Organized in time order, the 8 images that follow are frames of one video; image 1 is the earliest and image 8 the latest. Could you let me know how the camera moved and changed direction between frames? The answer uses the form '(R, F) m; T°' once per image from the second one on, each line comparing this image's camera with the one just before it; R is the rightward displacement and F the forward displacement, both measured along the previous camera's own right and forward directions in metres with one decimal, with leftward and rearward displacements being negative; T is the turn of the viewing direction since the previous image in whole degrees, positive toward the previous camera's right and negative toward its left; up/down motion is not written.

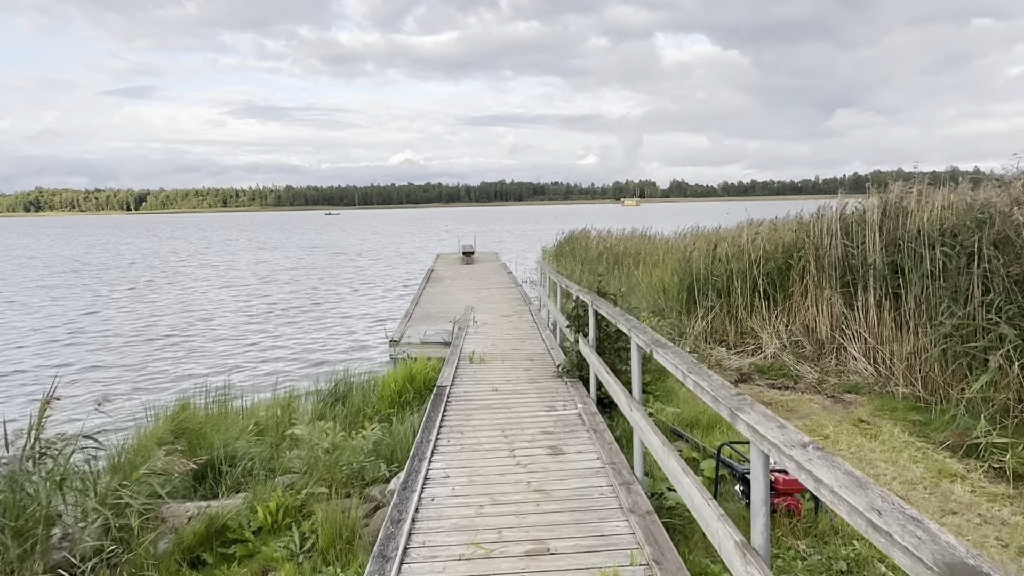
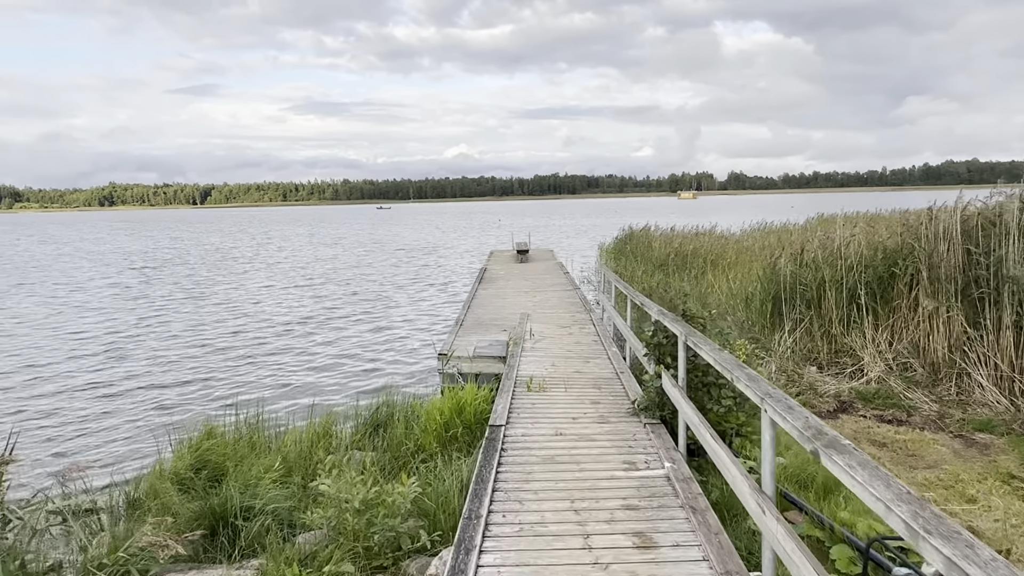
(-0.1, +0.8) m; -4°
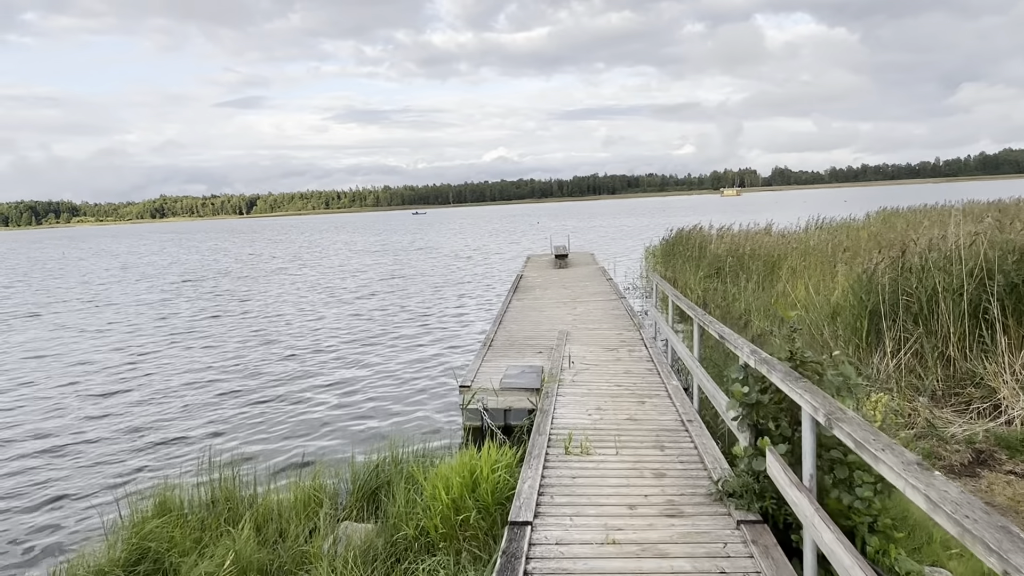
(+0.1, +1.2) m; -3°
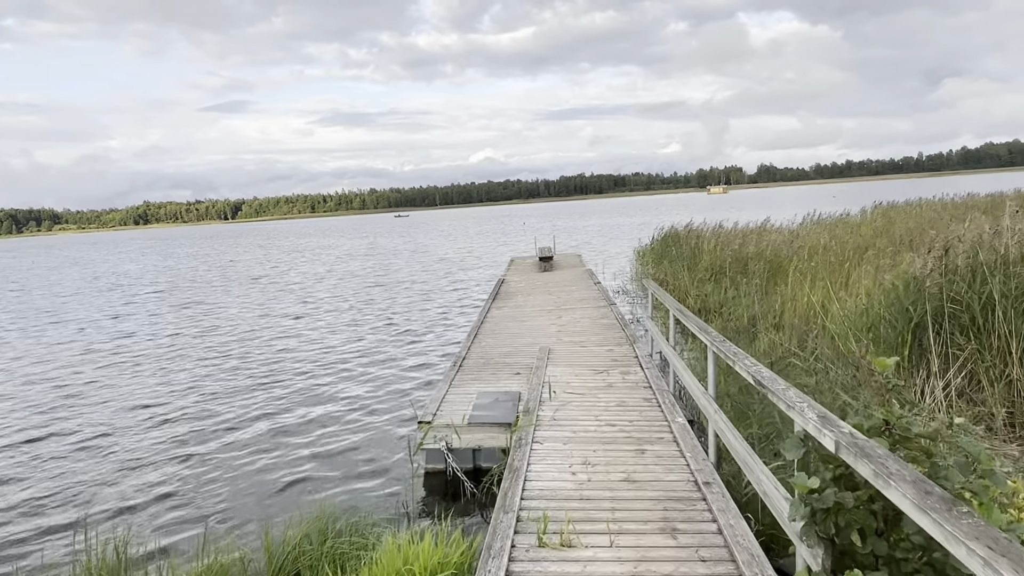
(+0.2, +1.0) m; +1°
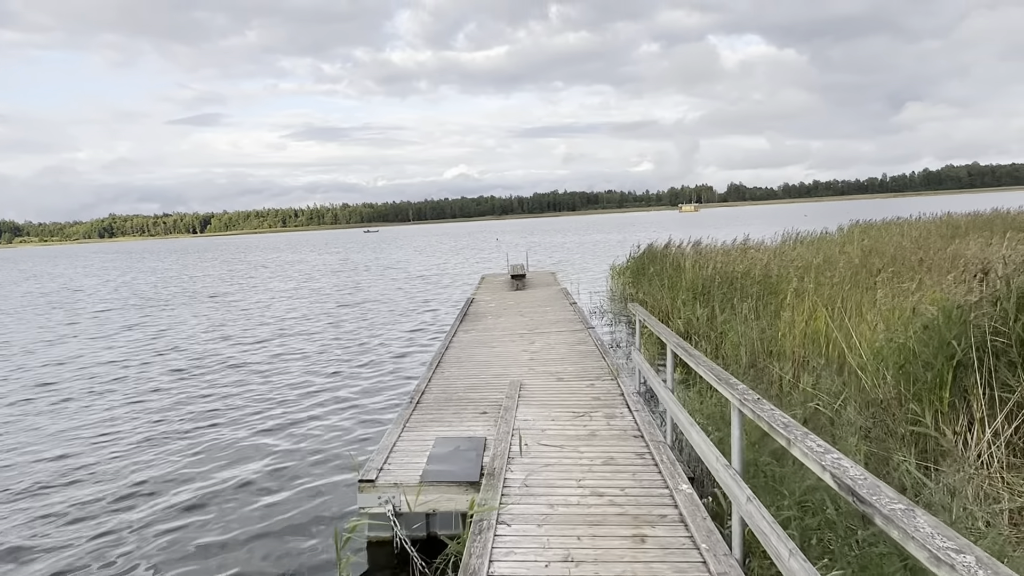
(+0.1, +0.9) m; +2°
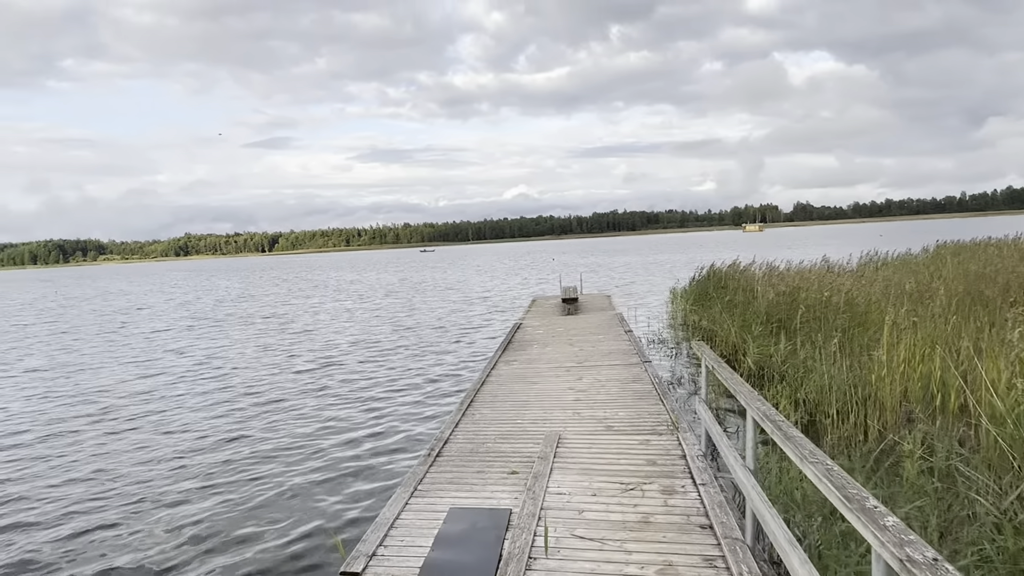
(+0.1, +0.9) m; -5°
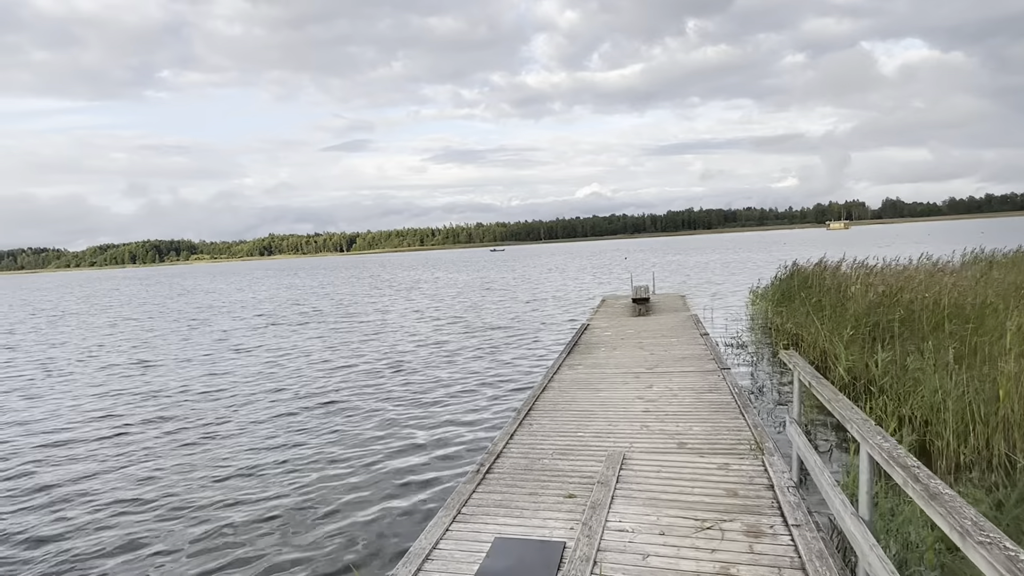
(+0.1, +0.5) m; -6°
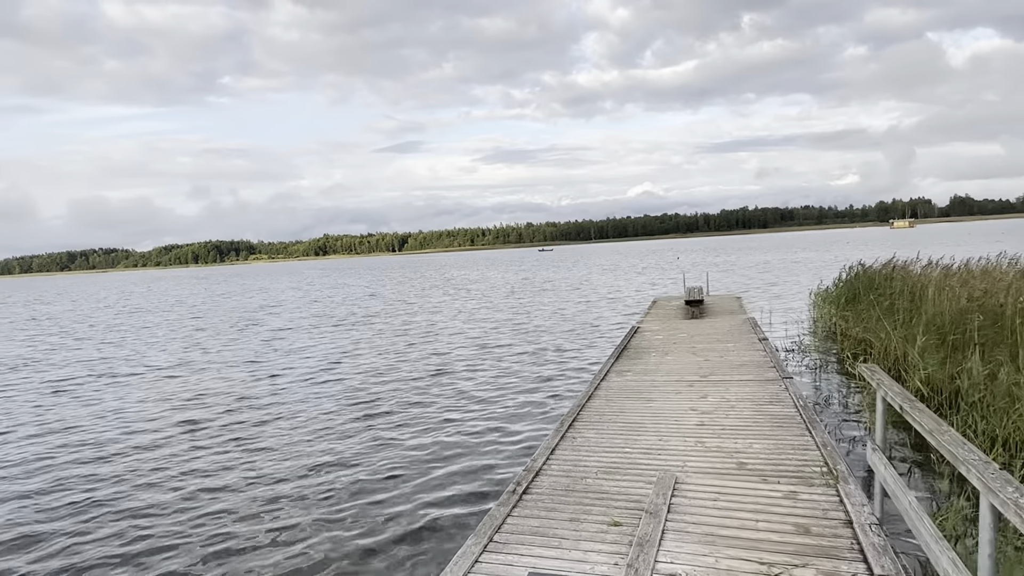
(+0.1, +0.4) m; -4°
